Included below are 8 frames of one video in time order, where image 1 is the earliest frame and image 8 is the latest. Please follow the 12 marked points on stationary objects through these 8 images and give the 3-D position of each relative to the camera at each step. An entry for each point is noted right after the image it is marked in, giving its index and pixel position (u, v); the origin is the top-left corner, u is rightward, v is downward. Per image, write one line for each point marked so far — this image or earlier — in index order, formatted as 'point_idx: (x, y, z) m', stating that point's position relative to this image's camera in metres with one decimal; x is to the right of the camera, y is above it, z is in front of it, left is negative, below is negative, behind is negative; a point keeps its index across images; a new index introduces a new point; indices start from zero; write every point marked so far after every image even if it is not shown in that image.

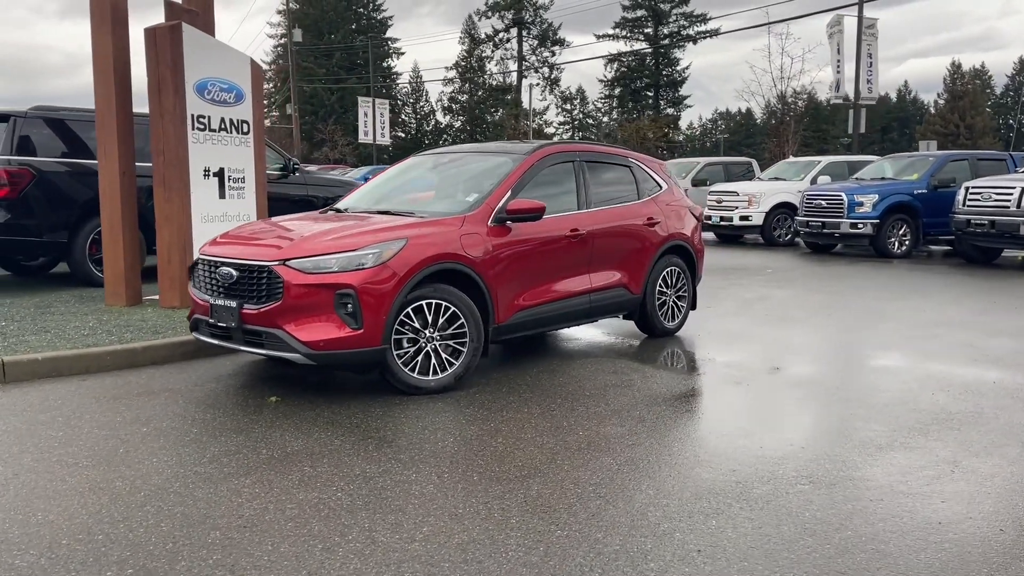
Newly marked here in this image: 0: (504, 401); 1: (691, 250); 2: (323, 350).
0: (-0.1, -0.7, +5.7) m
1: (+1.6, +0.4, +8.2) m
2: (-1.2, -0.4, +5.4) m
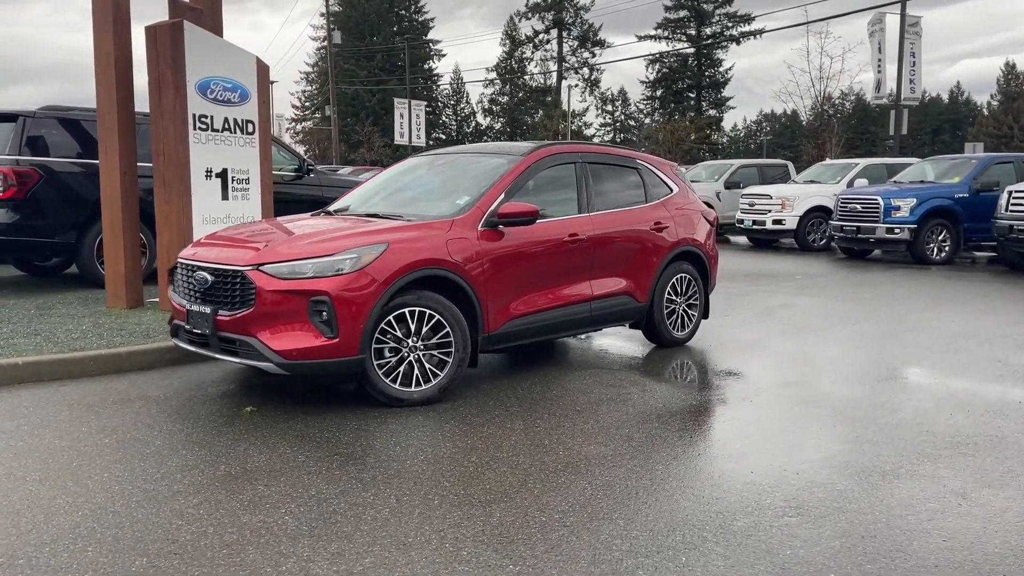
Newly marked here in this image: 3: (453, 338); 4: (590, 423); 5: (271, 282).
0: (-0.2, -0.8, +5.4) m
1: (+1.7, +0.3, +7.8) m
2: (-1.3, -0.4, +5.1) m
3: (-0.4, -0.3, +5.7) m
4: (+0.4, -0.8, +5.2) m
5: (-1.4, 0.0, +5.1) m
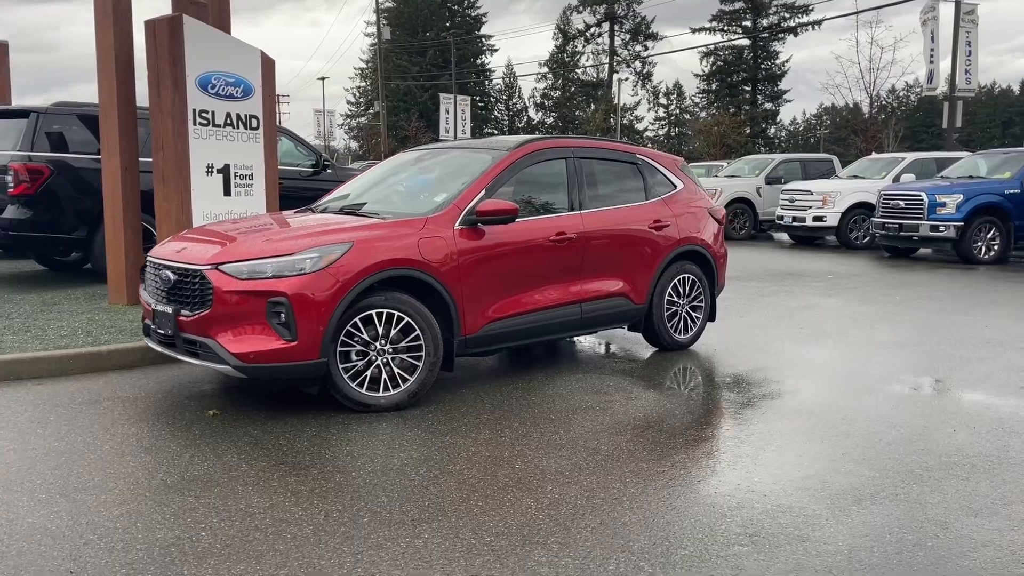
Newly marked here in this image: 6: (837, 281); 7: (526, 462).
0: (-0.3, -0.8, +5.1) m
1: (+1.7, +0.3, +7.5) m
2: (-1.5, -0.4, +5.0) m
3: (-0.6, -0.3, +5.5) m
4: (+0.2, -0.8, +4.9) m
5: (-1.6, 0.0, +5.0) m
6: (+4.6, +0.1, +12.4) m
7: (+0.1, -0.9, +4.5) m
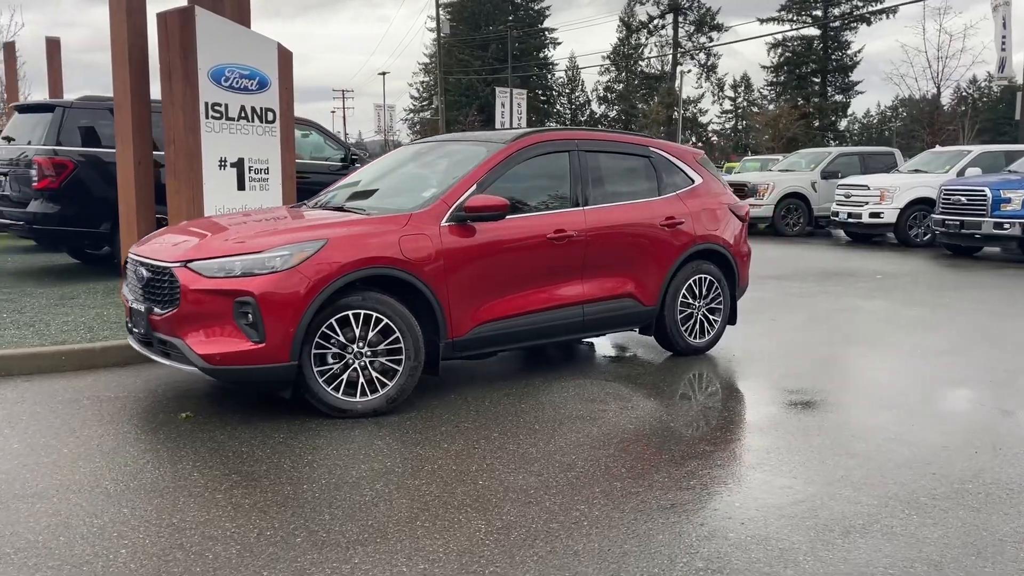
0: (-0.5, -0.8, +4.9) m
1: (+1.7, +0.3, +7.0) m
2: (-1.6, -0.4, +4.8) m
3: (-0.6, -0.3, +5.2) m
4: (+0.1, -0.8, +4.6) m
5: (-1.7, 0.0, +4.8) m
6: (+5.0, +0.1, +11.7) m
7: (-0.1, -0.9, +4.2) m
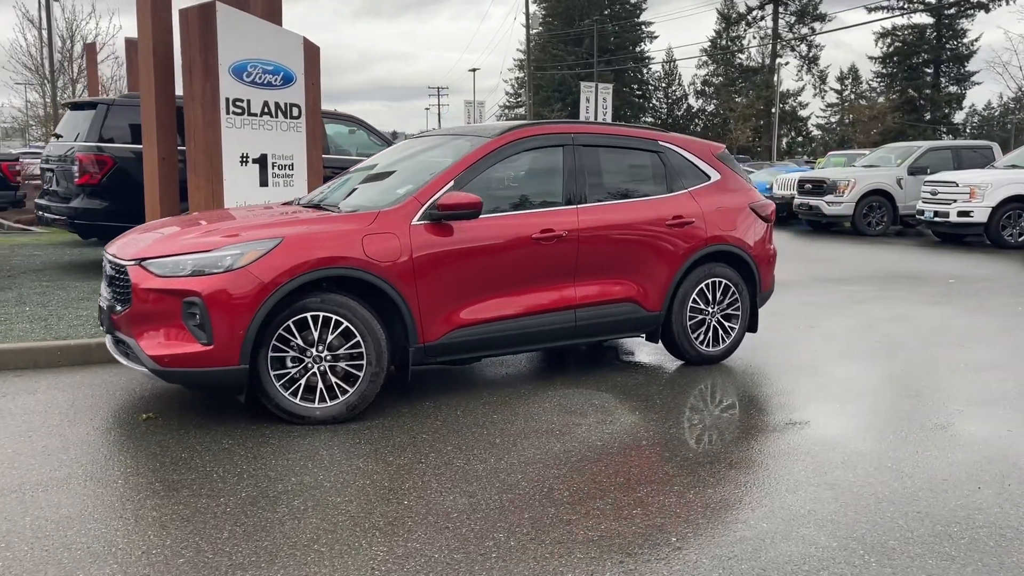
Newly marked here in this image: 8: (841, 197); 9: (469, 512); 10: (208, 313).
0: (-0.7, -0.8, +4.6) m
1: (+1.7, +0.2, +6.5) m
2: (-1.8, -0.4, +4.6) m
3: (-0.8, -0.3, +4.9) m
4: (-0.1, -0.9, +4.3) m
5: (-1.9, 0.0, +4.7) m
6: (+5.5, 0.0, +10.8) m
7: (-0.4, -0.9, +3.9) m
8: (+7.0, +2.0, +18.9) m
9: (-0.2, -0.9, +3.7) m
10: (-1.6, -0.1, +4.6) m
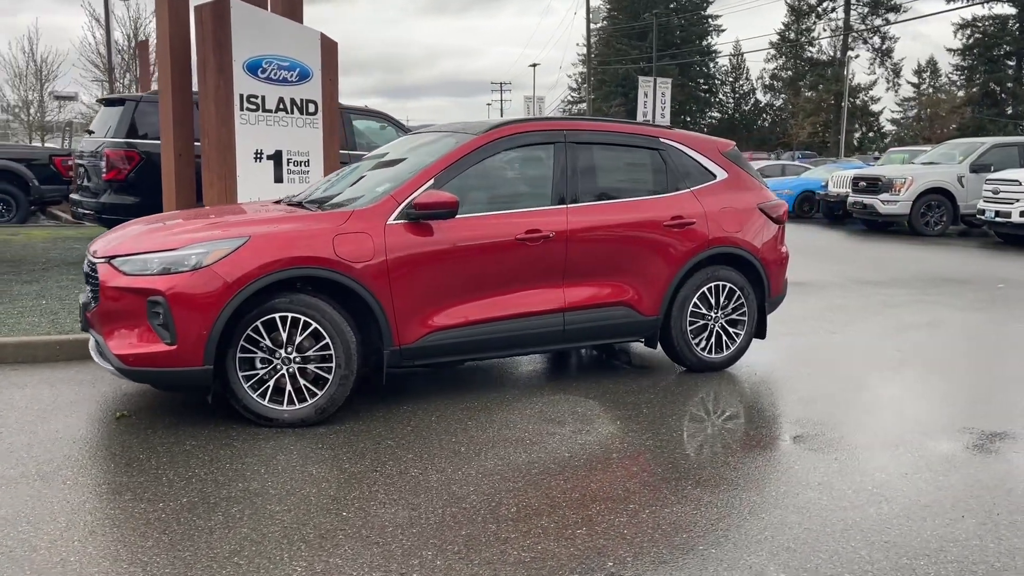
0: (-0.9, -0.8, +4.5) m
1: (+1.7, +0.2, +6.2) m
2: (-2.0, -0.4, +4.6) m
3: (-1.0, -0.3, +4.8) m
4: (-0.3, -0.9, +4.1) m
5: (-2.1, +0.1, +4.6) m
6: (+5.7, 0.0, +10.2) m
7: (-0.6, -0.9, +3.7) m
8: (+7.9, +1.9, +18.1) m
9: (-0.4, -1.0, +3.6) m
10: (-1.7, -0.1, +4.5) m
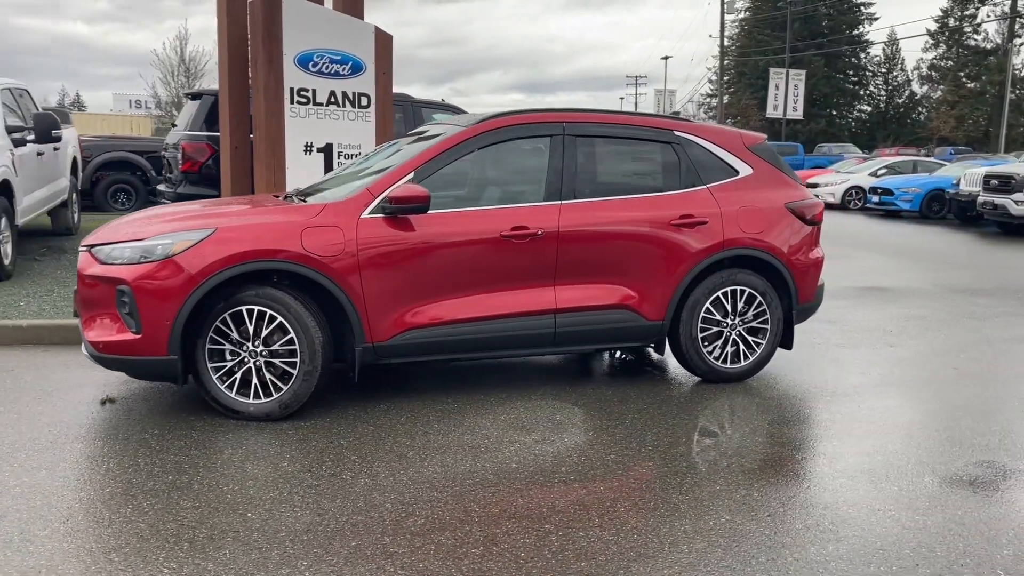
0: (-1.1, -0.8, +4.4) m
1: (+1.7, +0.2, +5.7) m
2: (-2.2, -0.3, +4.7) m
3: (-1.1, -0.3, +4.8) m
4: (-0.6, -0.9, +4.0) m
5: (-2.3, +0.1, +4.7) m
6: (+6.3, -0.2, +9.0) m
7: (-1.0, -0.9, +3.6) m
8: (+9.8, +1.8, +16.5) m
9: (-0.8, -0.9, +3.4) m
10: (-1.9, -0.1, +4.6) m
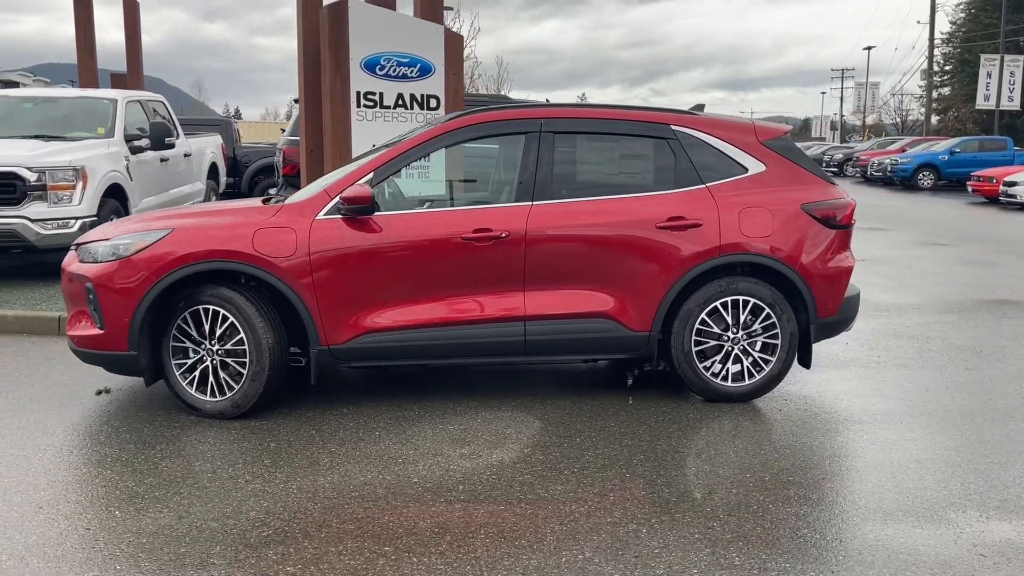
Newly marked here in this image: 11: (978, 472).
0: (-1.5, -0.8, +4.5) m
1: (+1.6, +0.1, +5.1) m
2: (-2.4, -0.3, +5.0) m
3: (-1.4, -0.3, +4.8) m
4: (-1.1, -0.9, +3.9) m
5: (-2.5, +0.1, +5.0) m
6: (+6.8, -0.3, +7.3) m
7: (-1.5, -0.9, +3.7) m
8: (+11.9, +1.5, +13.8) m
9: (-1.4, -1.0, +3.4) m
10: (-2.2, -0.1, +4.8) m
11: (+2.2, -0.9, +4.1) m
